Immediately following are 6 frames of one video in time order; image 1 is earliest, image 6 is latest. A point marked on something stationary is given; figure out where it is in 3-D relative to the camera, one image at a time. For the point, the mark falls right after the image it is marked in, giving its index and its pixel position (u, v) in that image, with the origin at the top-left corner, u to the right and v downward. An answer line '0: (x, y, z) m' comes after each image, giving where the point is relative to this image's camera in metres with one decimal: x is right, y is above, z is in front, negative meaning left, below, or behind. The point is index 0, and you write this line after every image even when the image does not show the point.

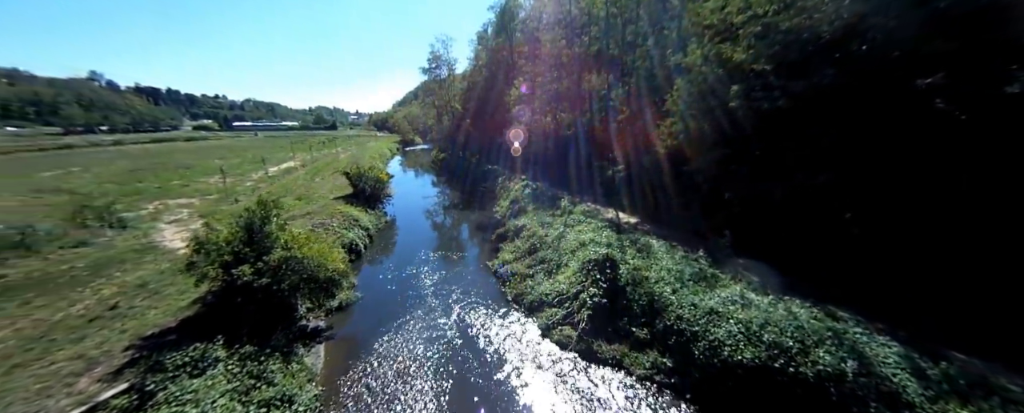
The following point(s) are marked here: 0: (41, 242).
0: (-19.1, -1.4, +12.8) m
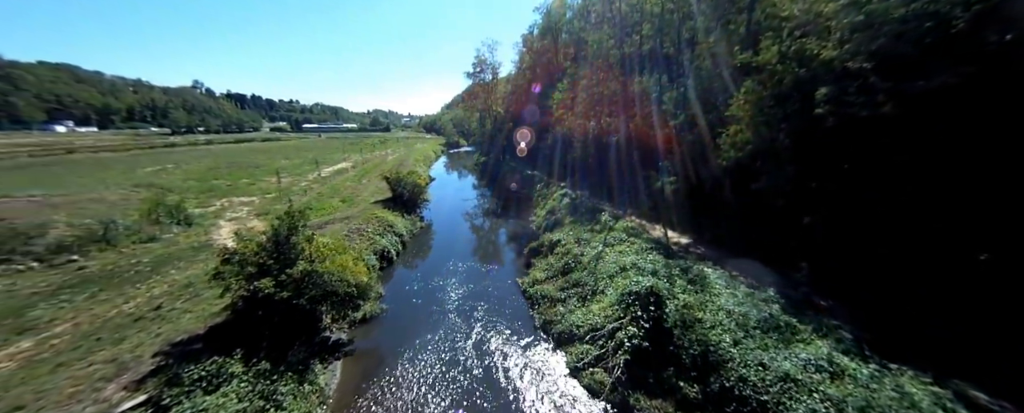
0: (-17.7, -1.4, +14.3) m
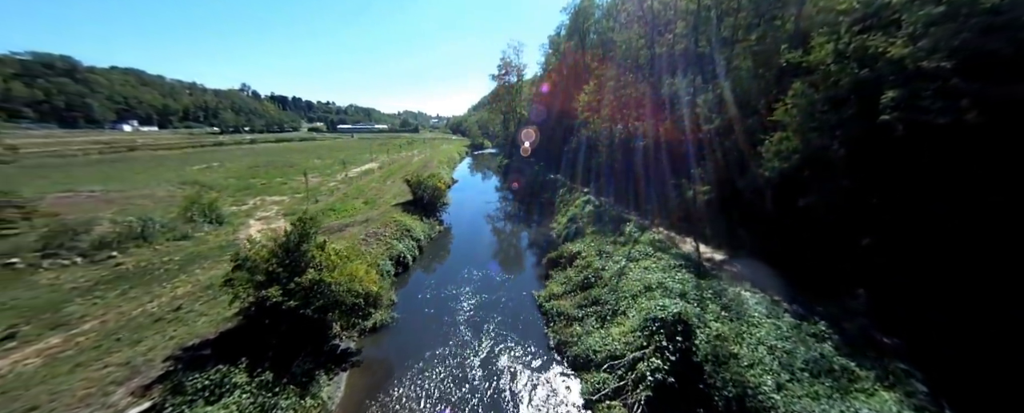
0: (-16.9, -1.3, +15.1) m
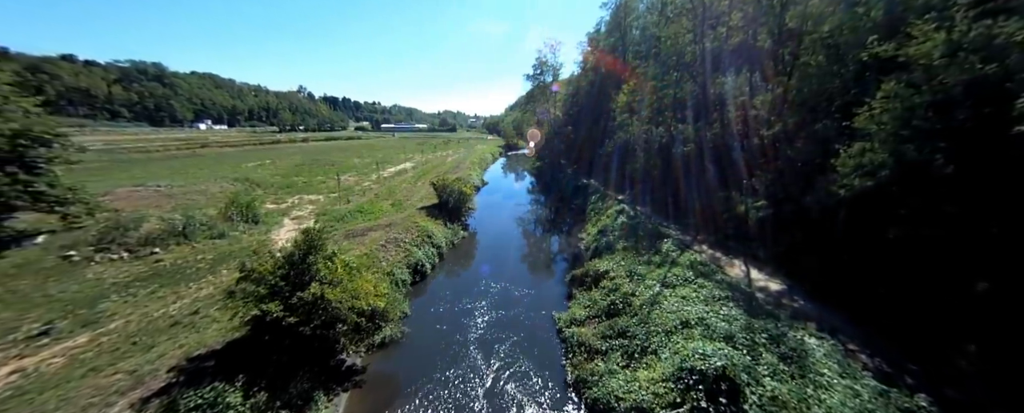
0: (-15.8, -1.3, +15.8) m
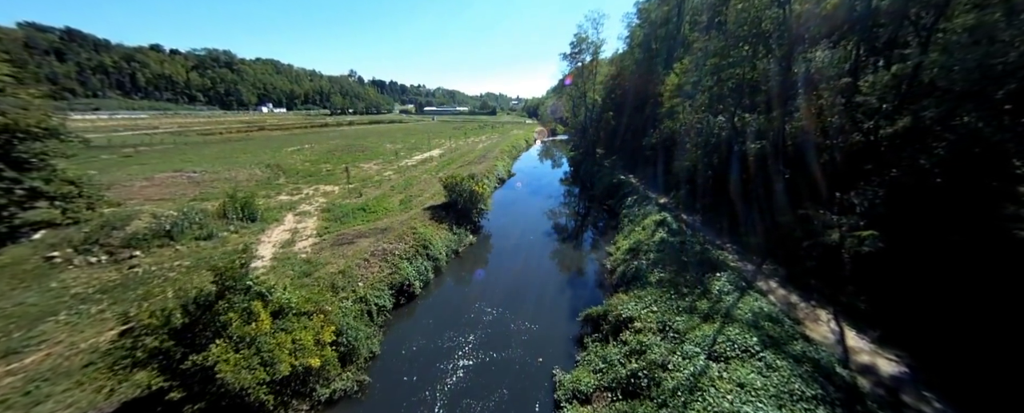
0: (-15.5, -1.2, +14.9) m
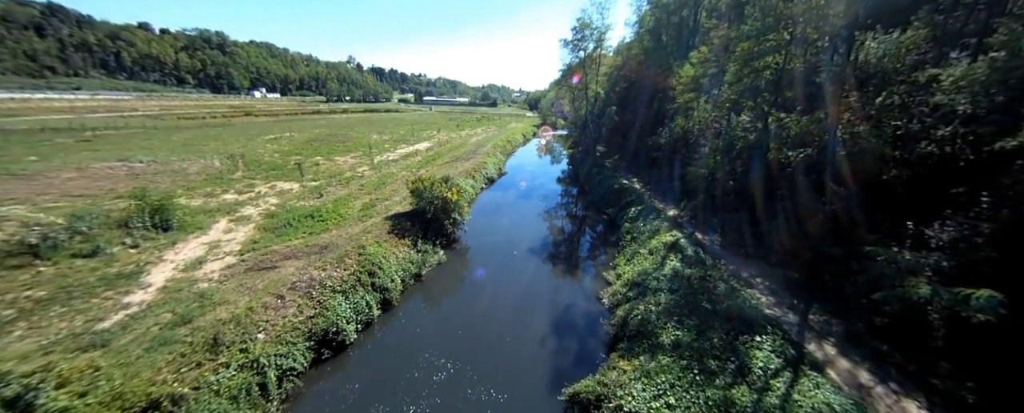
0: (-16.5, -1.4, +11.6) m
